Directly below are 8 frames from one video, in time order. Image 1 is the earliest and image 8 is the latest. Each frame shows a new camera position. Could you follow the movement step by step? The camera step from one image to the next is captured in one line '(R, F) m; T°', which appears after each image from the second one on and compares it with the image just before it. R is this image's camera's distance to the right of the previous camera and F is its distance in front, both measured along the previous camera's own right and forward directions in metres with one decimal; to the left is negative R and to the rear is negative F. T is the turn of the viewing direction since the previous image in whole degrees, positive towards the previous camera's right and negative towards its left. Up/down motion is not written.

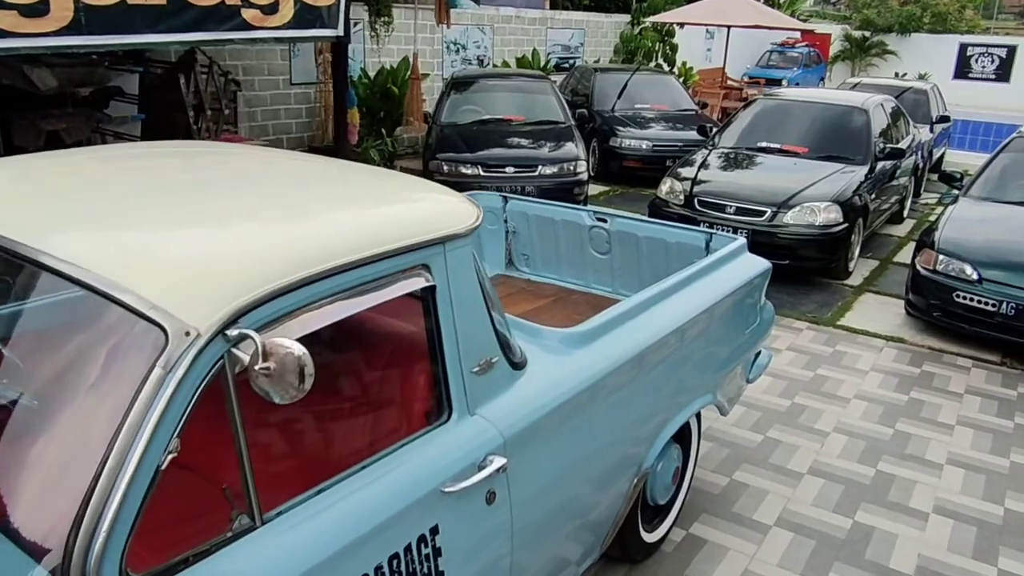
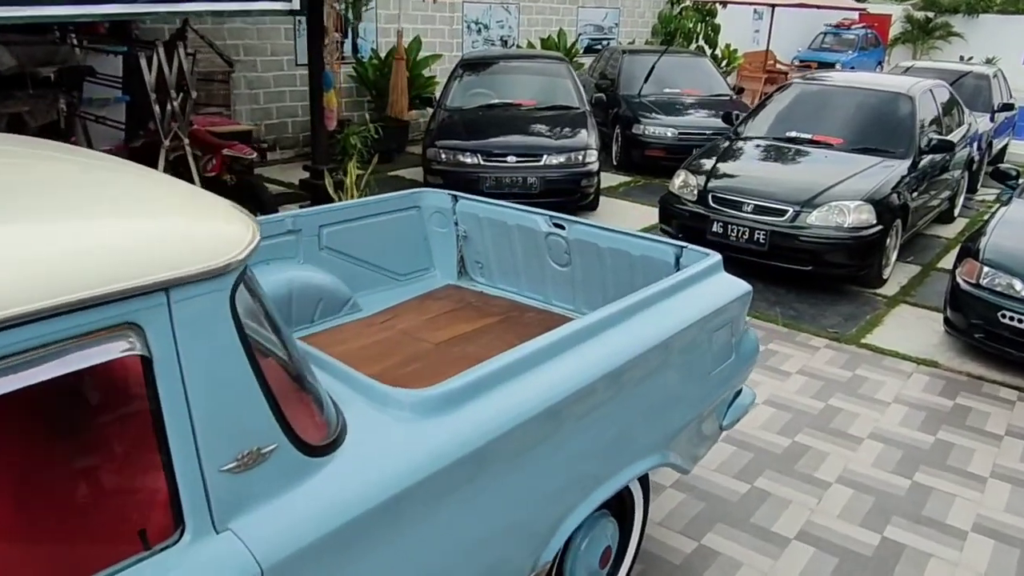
(+0.5, +0.6) m; -4°
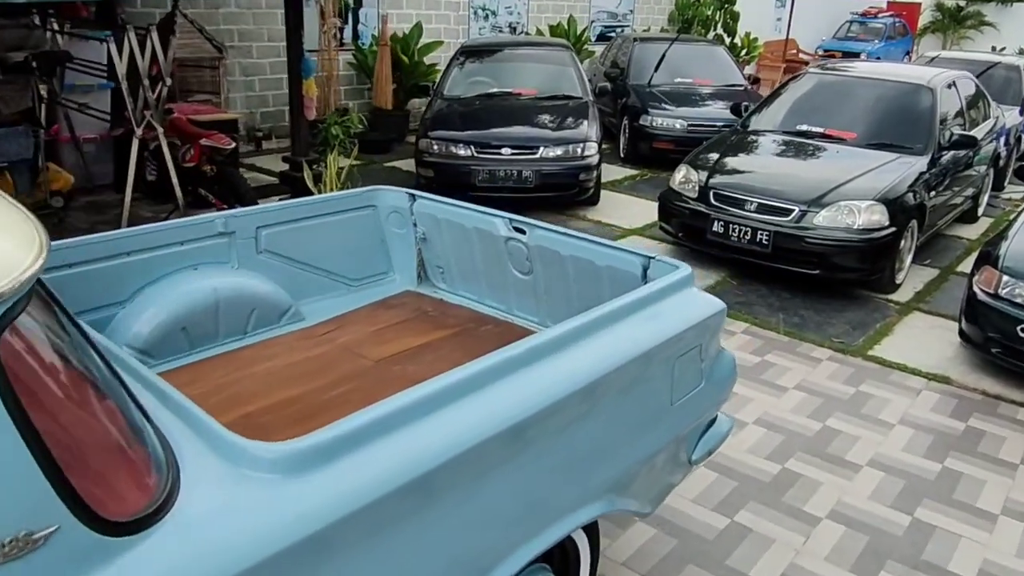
(+0.2, +0.3) m; -2°
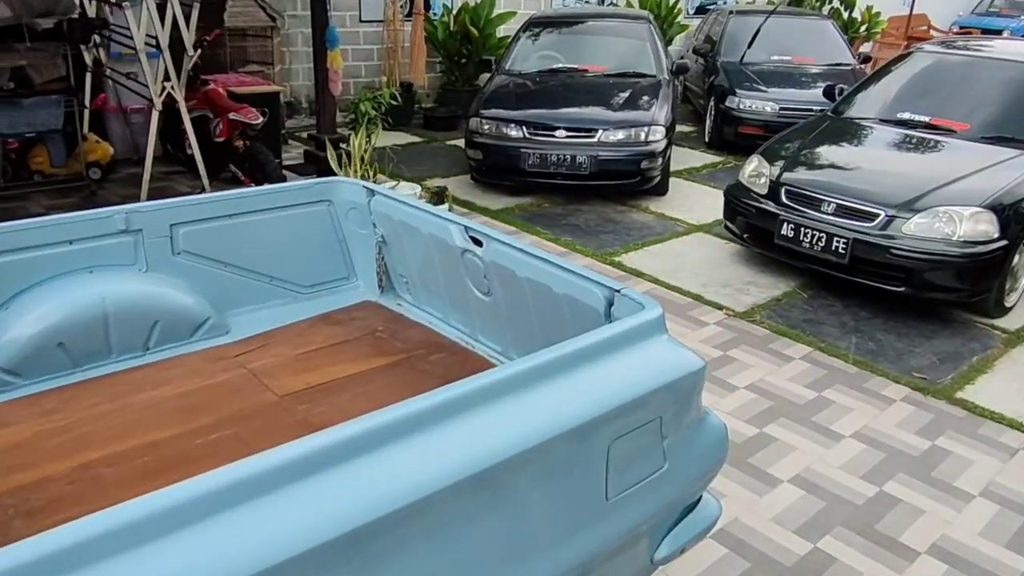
(+0.5, +0.6) m; -8°
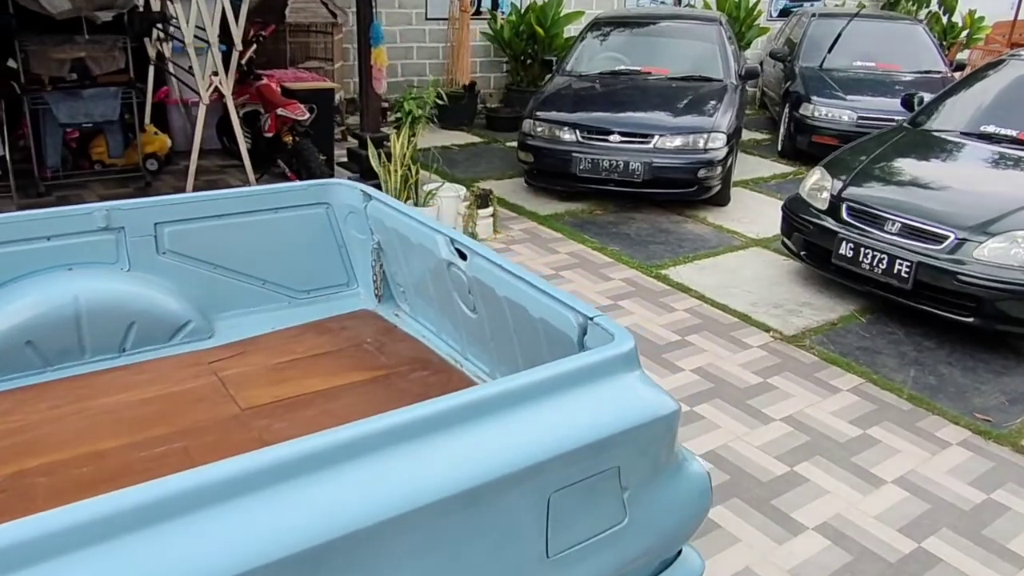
(+0.3, +0.2) m; -6°
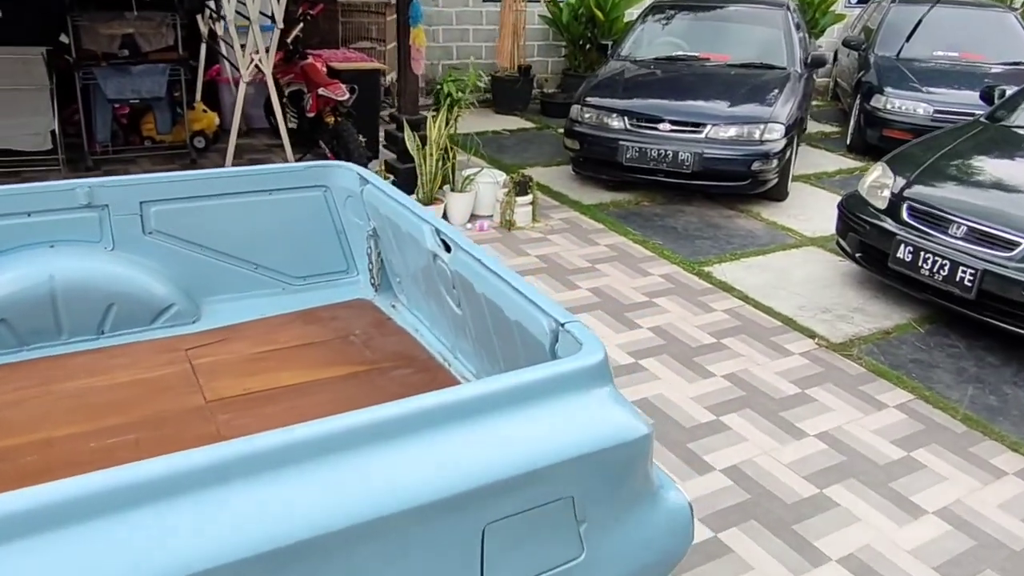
(+0.2, +0.2) m; -5°
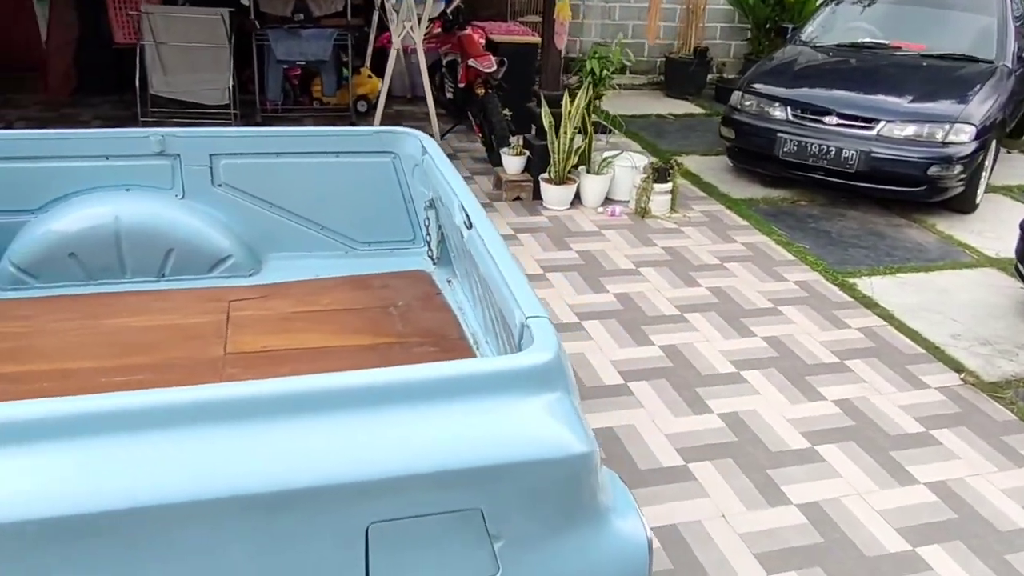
(+0.4, +0.2) m; -13°
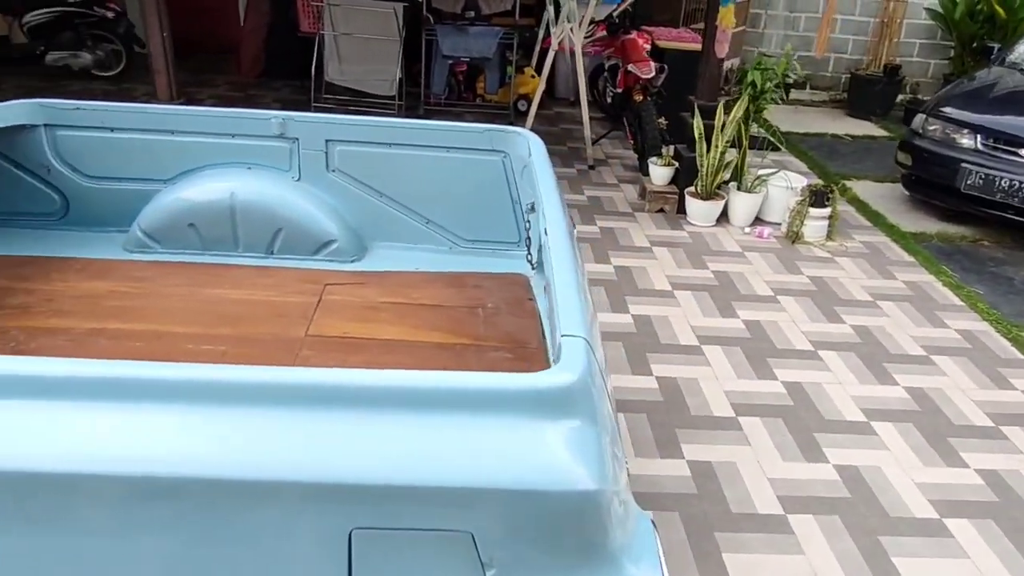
(+0.2, +0.1) m; -12°
